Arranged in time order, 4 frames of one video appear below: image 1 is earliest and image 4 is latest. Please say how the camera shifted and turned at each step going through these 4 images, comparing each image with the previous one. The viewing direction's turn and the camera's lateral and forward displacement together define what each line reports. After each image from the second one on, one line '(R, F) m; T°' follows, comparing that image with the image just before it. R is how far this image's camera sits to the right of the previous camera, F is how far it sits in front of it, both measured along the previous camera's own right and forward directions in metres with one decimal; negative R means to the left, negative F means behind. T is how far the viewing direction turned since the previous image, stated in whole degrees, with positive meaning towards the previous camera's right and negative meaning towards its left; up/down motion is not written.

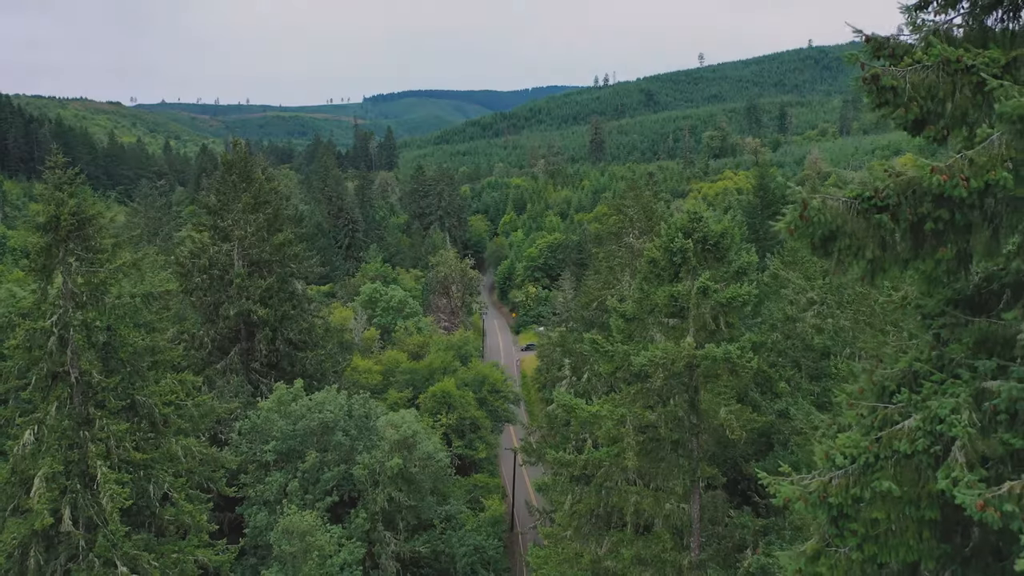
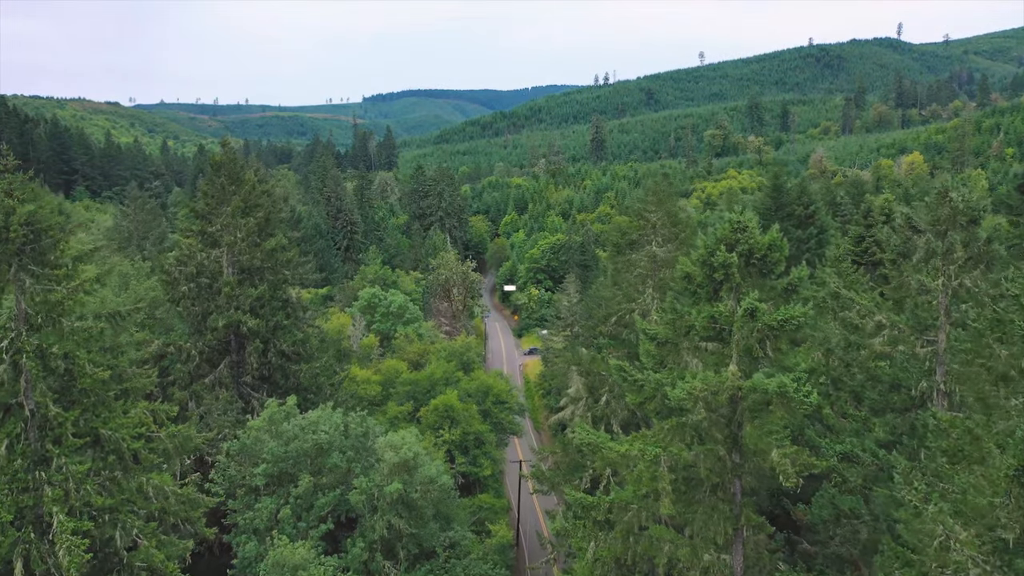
(-0.1, +1.6) m; 0°
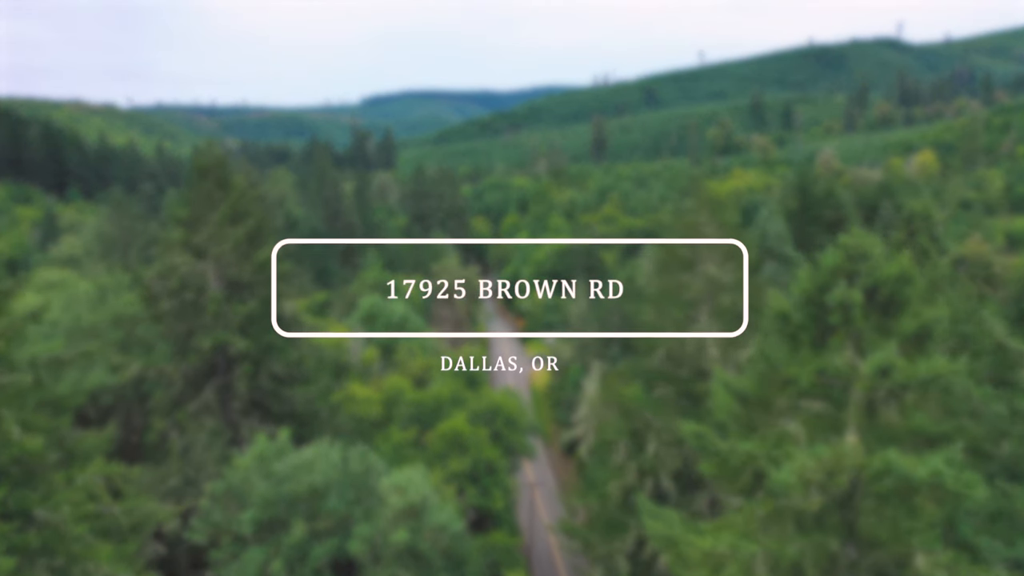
(-0.3, +2.4) m; 0°
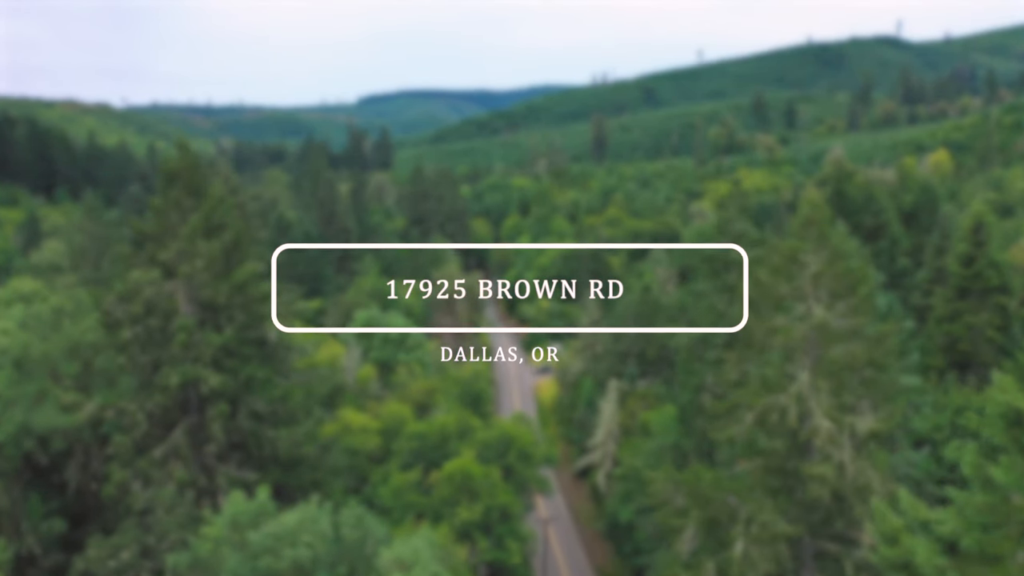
(-0.3, +3.2) m; 0°
